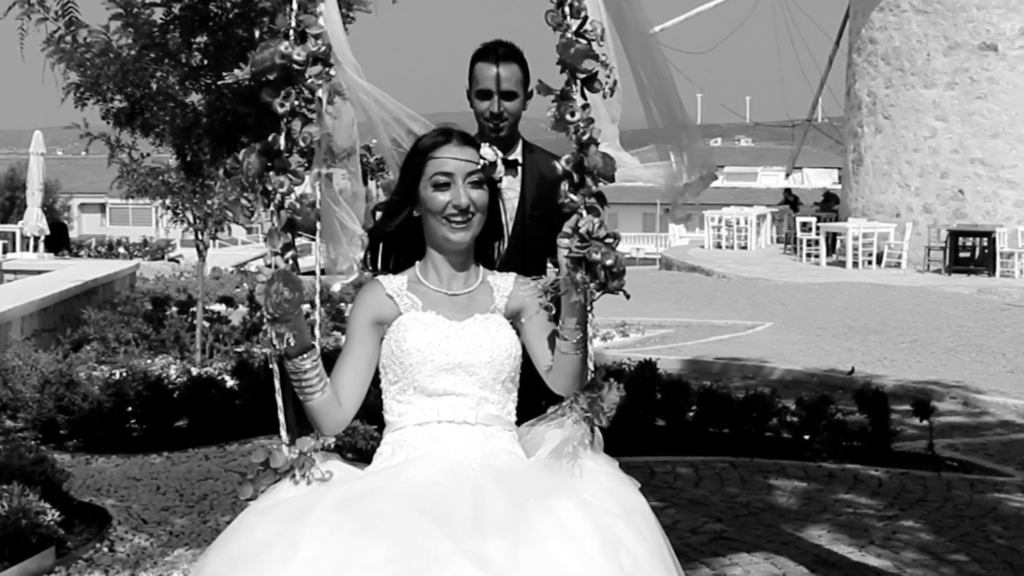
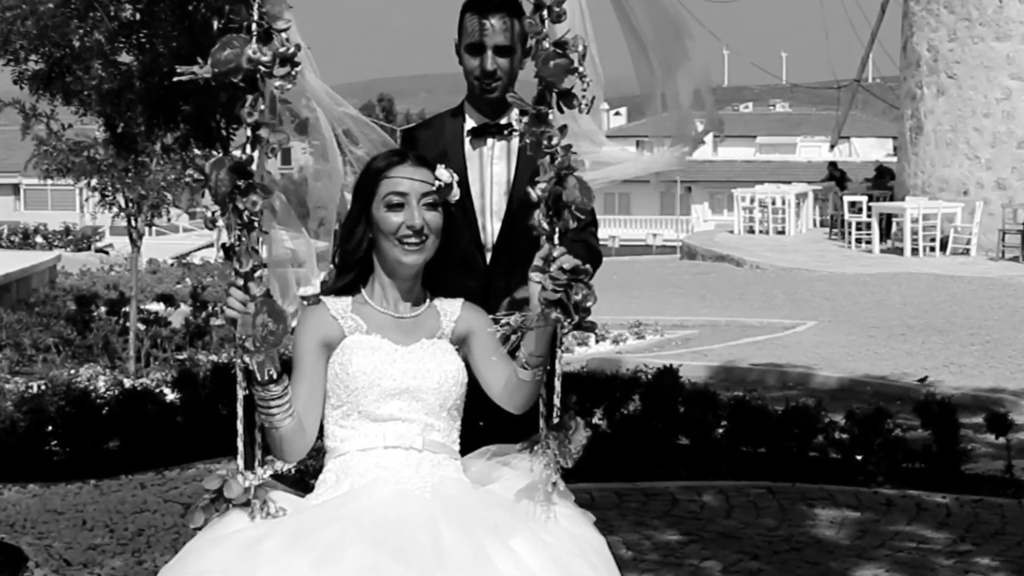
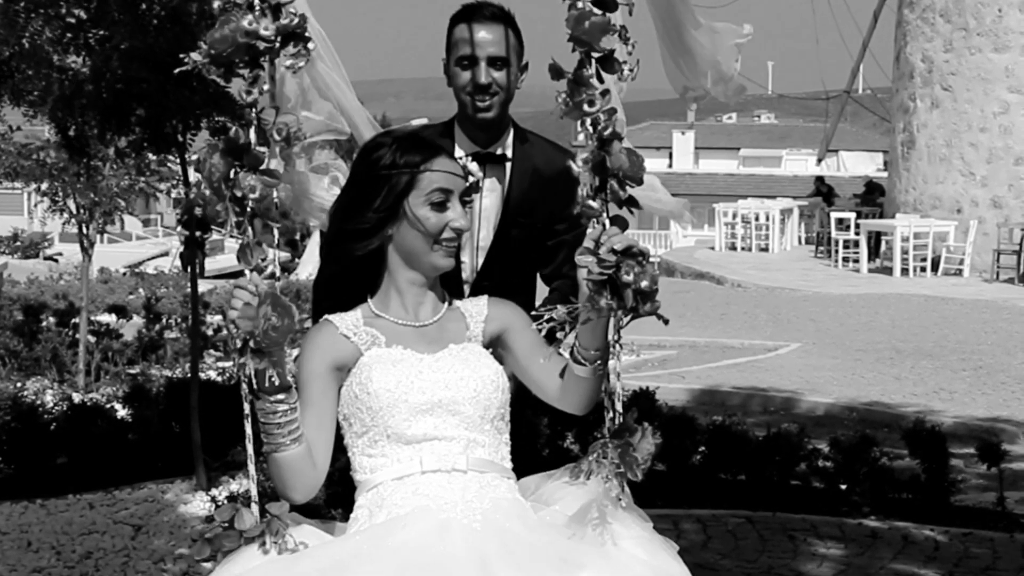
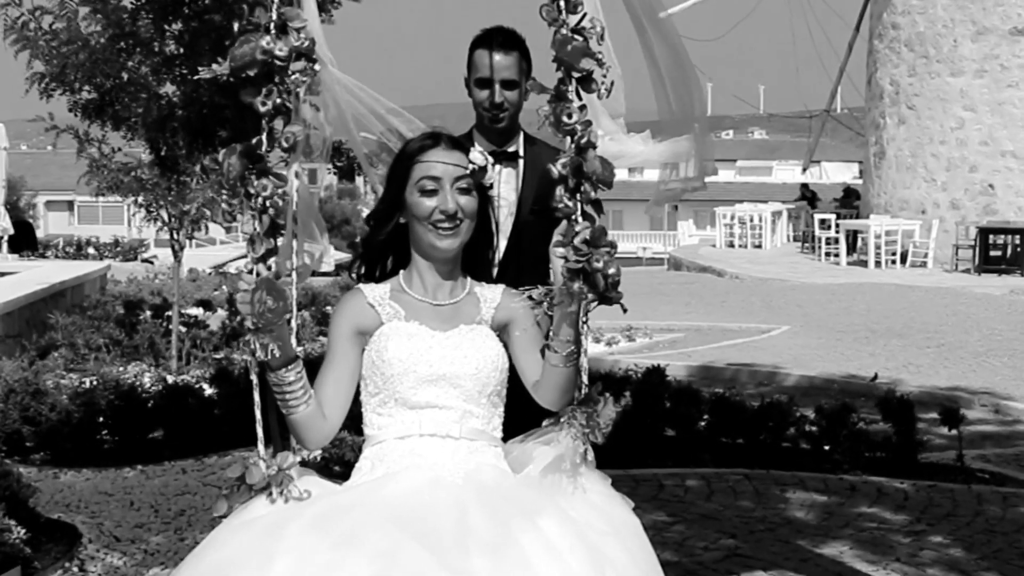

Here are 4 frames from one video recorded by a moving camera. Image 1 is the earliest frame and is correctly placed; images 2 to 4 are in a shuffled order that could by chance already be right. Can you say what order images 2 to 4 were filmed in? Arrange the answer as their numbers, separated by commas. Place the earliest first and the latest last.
4, 2, 3
